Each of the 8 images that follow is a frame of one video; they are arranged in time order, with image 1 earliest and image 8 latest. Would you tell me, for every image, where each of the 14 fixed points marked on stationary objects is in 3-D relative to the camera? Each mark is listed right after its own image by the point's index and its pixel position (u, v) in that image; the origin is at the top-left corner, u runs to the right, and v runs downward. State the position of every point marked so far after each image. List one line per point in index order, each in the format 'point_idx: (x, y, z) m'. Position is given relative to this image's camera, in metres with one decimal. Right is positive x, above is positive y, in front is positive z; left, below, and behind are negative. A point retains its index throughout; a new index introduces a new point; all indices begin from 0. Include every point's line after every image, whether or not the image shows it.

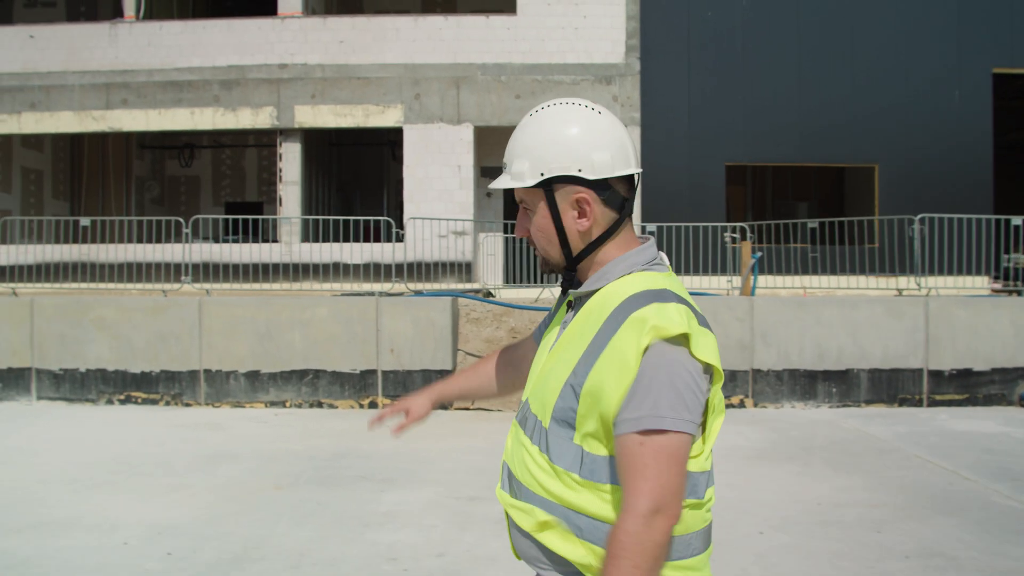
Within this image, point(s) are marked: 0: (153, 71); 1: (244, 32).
0: (-4.3, +2.6, +11.6) m
1: (-3.2, +3.0, +11.6) m
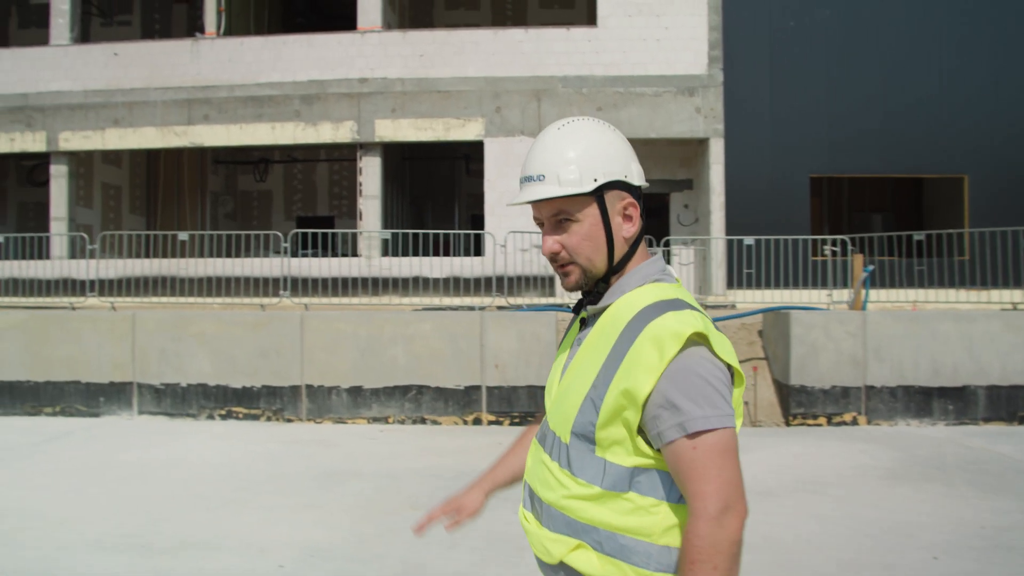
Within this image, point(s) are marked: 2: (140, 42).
0: (-3.3, +2.4, +11.7) m
1: (-2.2, +2.9, +11.6) m
2: (-4.5, +3.0, +11.8) m
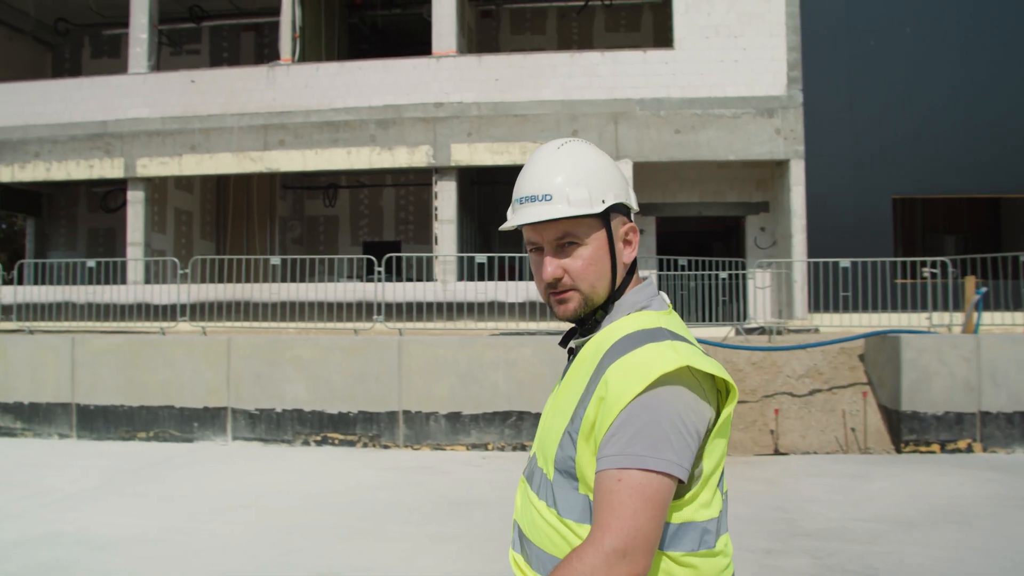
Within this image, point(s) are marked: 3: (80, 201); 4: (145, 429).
0: (-2.4, +2.1, +11.7) m
1: (-1.3, +2.6, +11.6) m
2: (-3.6, +2.7, +11.9) m
3: (-6.9, +1.4, +15.4) m
4: (-3.0, -1.1, +7.8) m
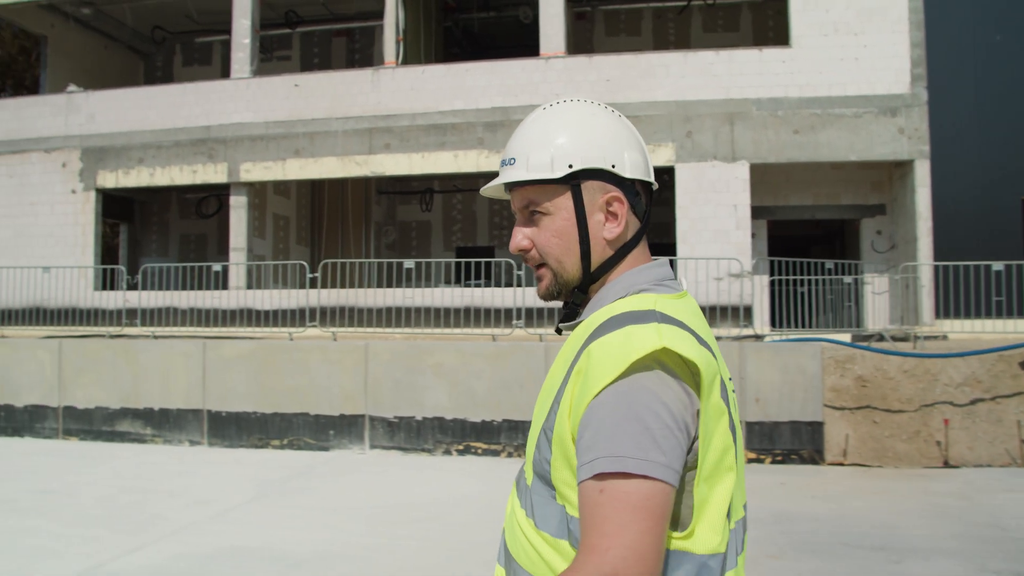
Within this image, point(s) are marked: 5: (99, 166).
0: (-1.1, +2.1, +11.6) m
1: (0.0, +2.5, +11.4) m
2: (-2.3, +2.6, +11.8) m
3: (-5.4, +1.3, +15.5) m
4: (-1.8, -1.2, +7.7) m
5: (-5.3, +1.6, +12.5) m
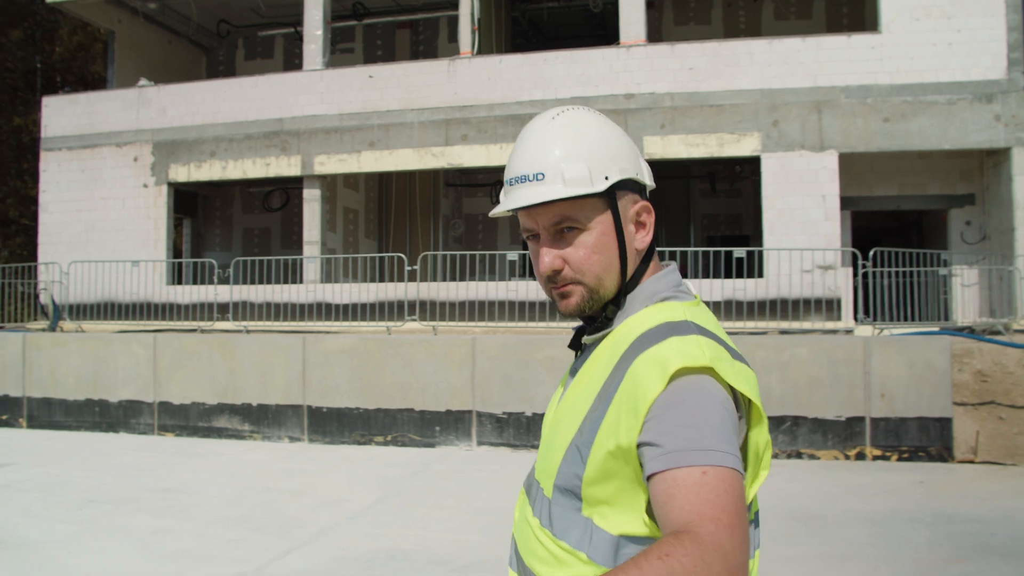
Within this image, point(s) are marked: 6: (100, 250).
0: (-0.2, +2.1, +11.4) m
1: (+0.9, +2.6, +11.2) m
2: (-1.4, +2.7, +11.7) m
3: (-4.4, +1.4, +15.4) m
4: (-1.0, -1.1, +7.5) m
5: (-4.4, +1.6, +12.4) m
6: (-5.3, +0.5, +12.6) m
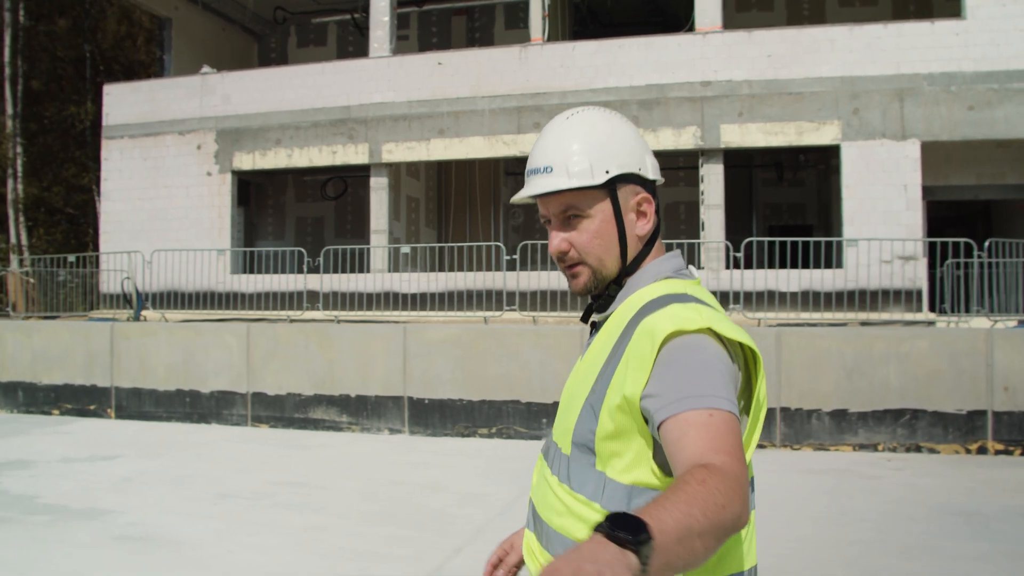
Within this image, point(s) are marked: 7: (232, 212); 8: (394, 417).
0: (+0.6, +2.3, +11.2) m
1: (+1.7, +2.7, +11.0) m
2: (-0.5, +2.8, +11.5) m
3: (-3.5, +1.6, +15.3) m
4: (-0.2, -1.0, +7.4) m
5: (-3.5, +1.8, +12.3) m
6: (-4.5, +0.6, +12.5) m
7: (-3.5, +1.0, +12.3) m
8: (-0.9, -1.0, +7.6) m
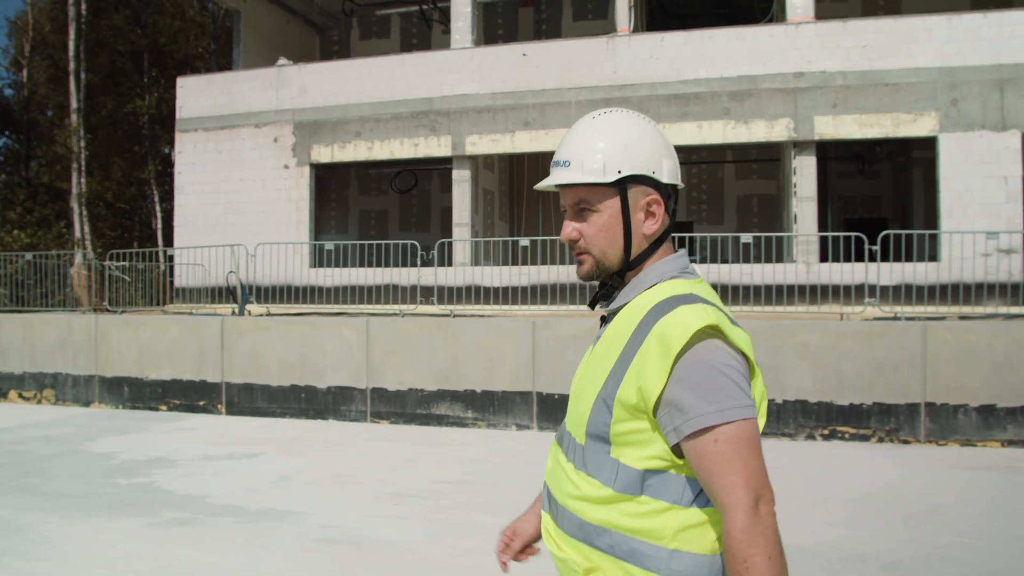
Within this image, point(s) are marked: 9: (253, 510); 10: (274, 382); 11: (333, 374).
0: (+1.6, +2.3, +11.1) m
1: (+2.7, +2.8, +10.9) m
2: (+0.5, +2.9, +11.4) m
3: (-2.5, +1.6, +15.2) m
4: (+0.8, -1.0, +7.3) m
5: (-2.5, +1.9, +12.2) m
6: (-3.5, +0.7, +12.4) m
7: (-2.5, +1.0, +12.2) m
8: (+0.1, -1.0, +7.5) m
9: (-1.4, -1.2, +5.1) m
10: (-2.0, -0.8, +8.3) m
11: (-1.5, -0.7, +8.1) m
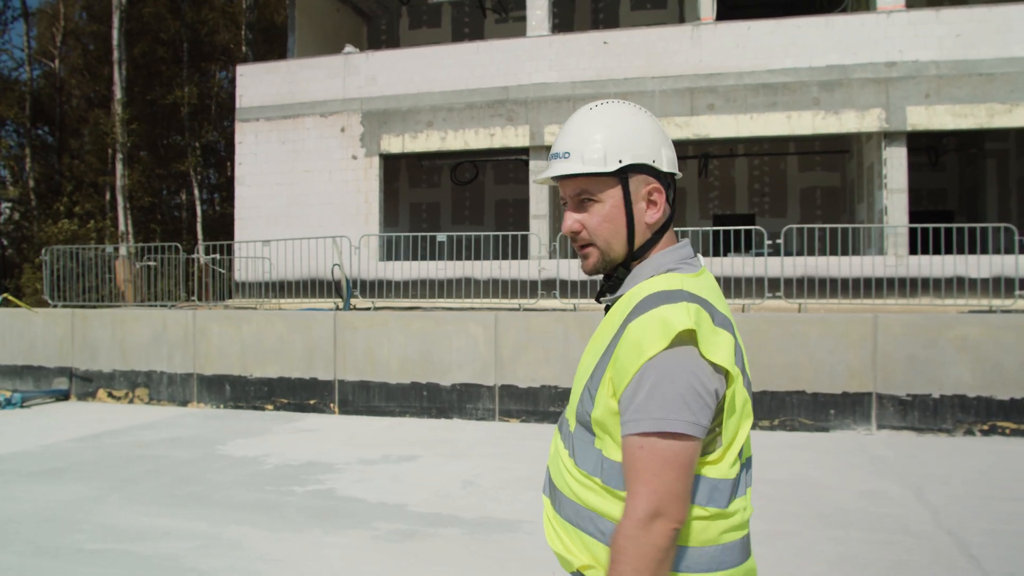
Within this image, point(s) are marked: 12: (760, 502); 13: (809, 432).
0: (+2.6, +2.4, +10.9) m
1: (+3.7, +2.9, +10.7) m
2: (+1.4, +3.0, +11.1) m
3: (-1.7, +1.7, +14.8) m
4: (+1.9, -0.9, +7.1) m
5: (-1.6, +1.9, +11.8) m
6: (-2.6, +0.8, +12.0) m
7: (-1.6, +1.1, +11.8) m
8: (+1.1, -0.9, +7.3) m
9: (-0.2, -1.1, +4.8) m
10: (-1.0, -0.8, +7.9) m
11: (-0.4, -0.7, +7.8) m
12: (+1.3, -1.1, +5.0) m
13: (+2.2, -1.0, +7.0) m
